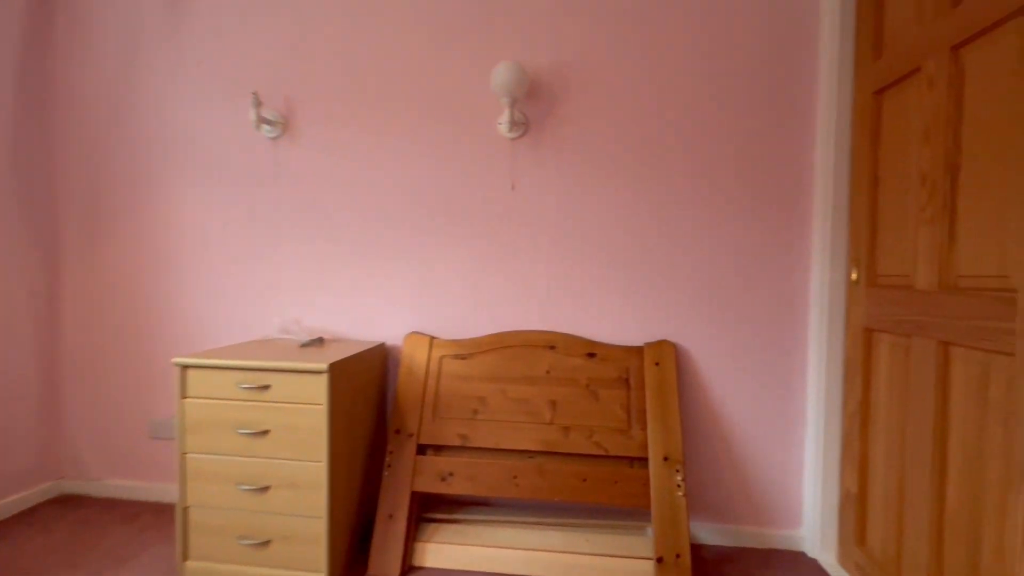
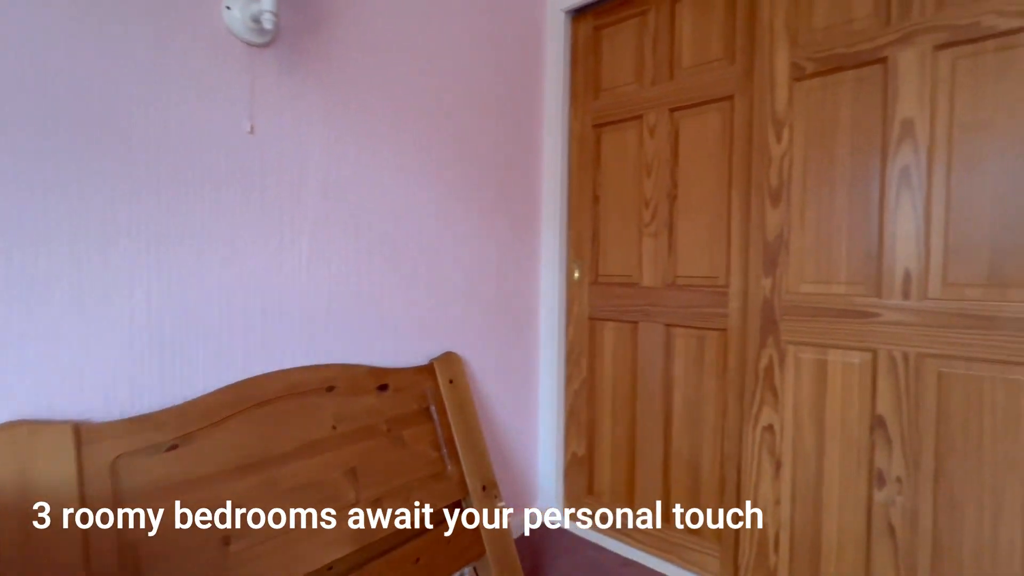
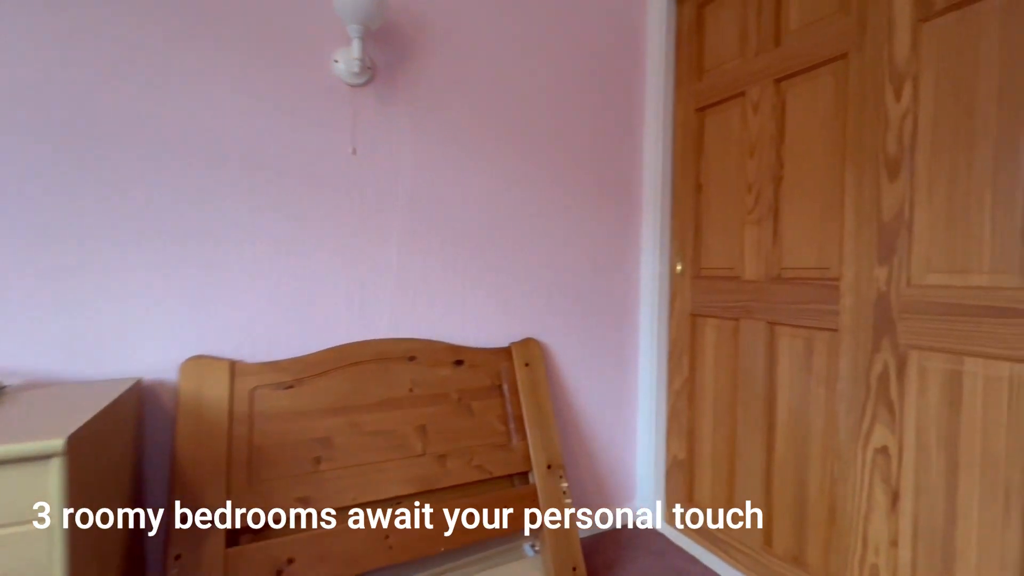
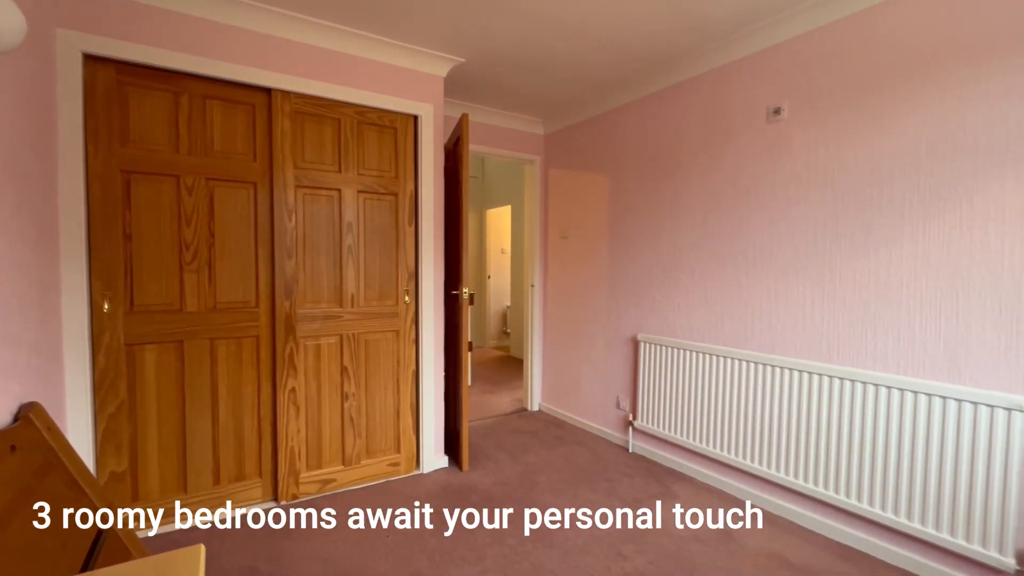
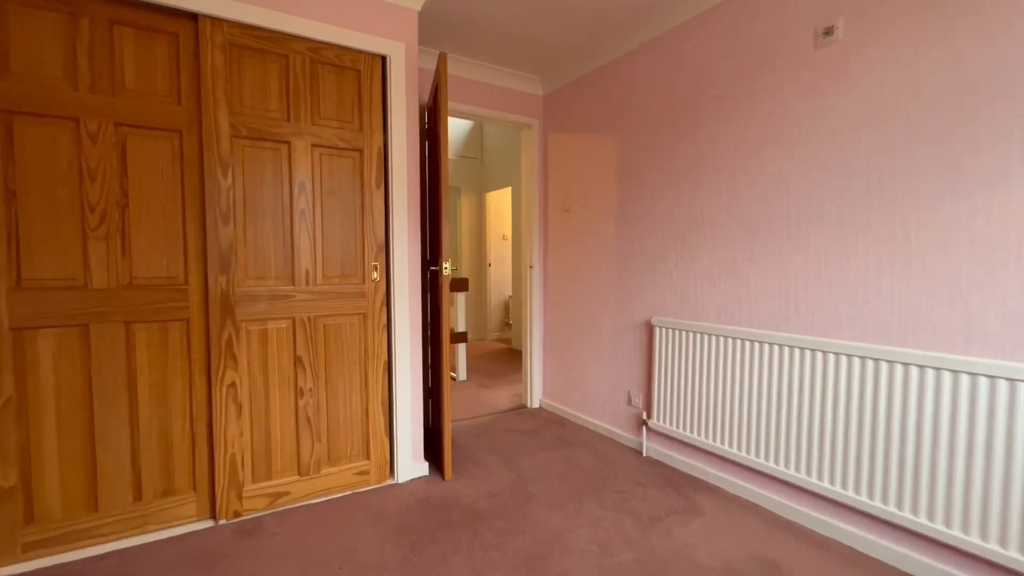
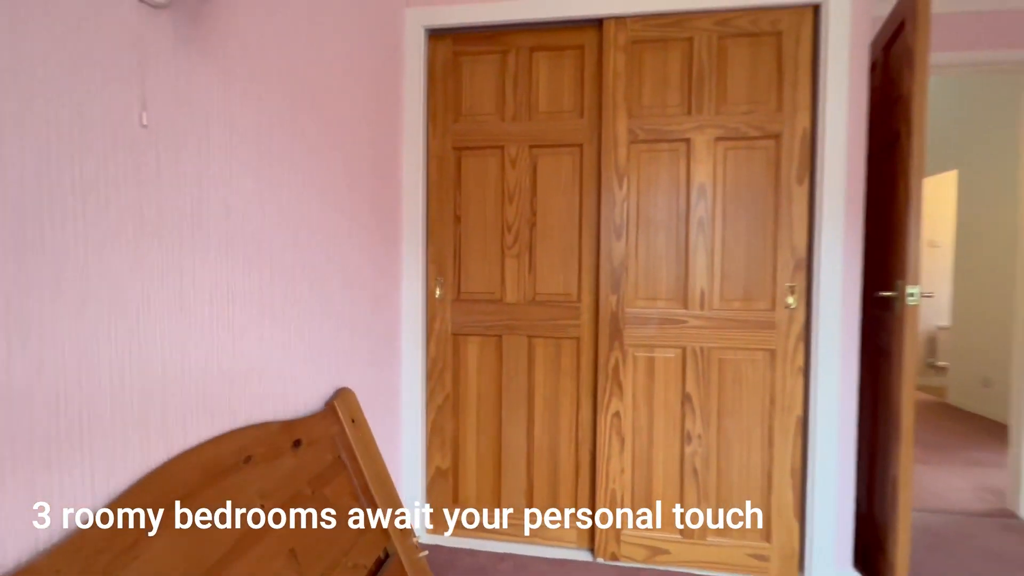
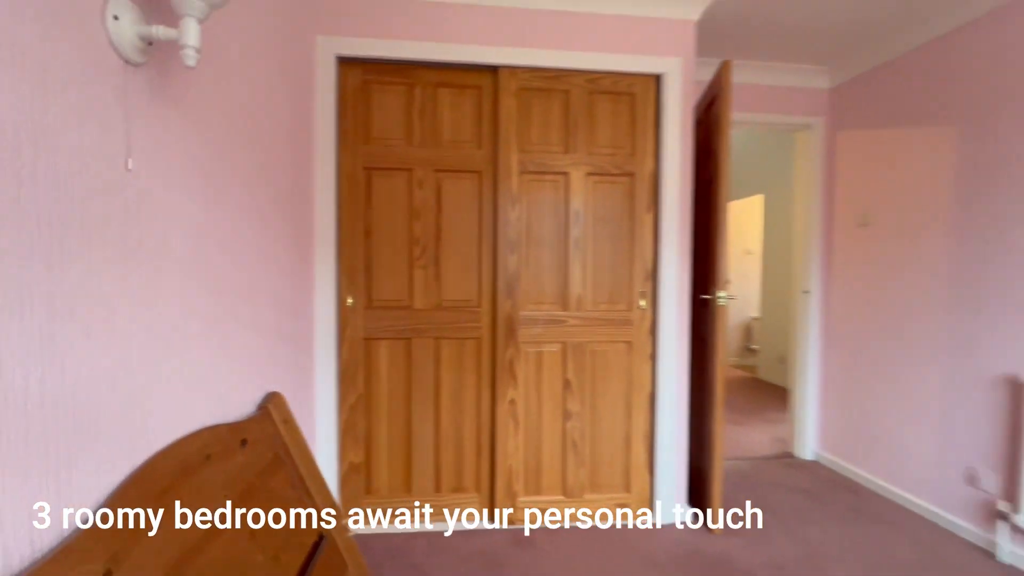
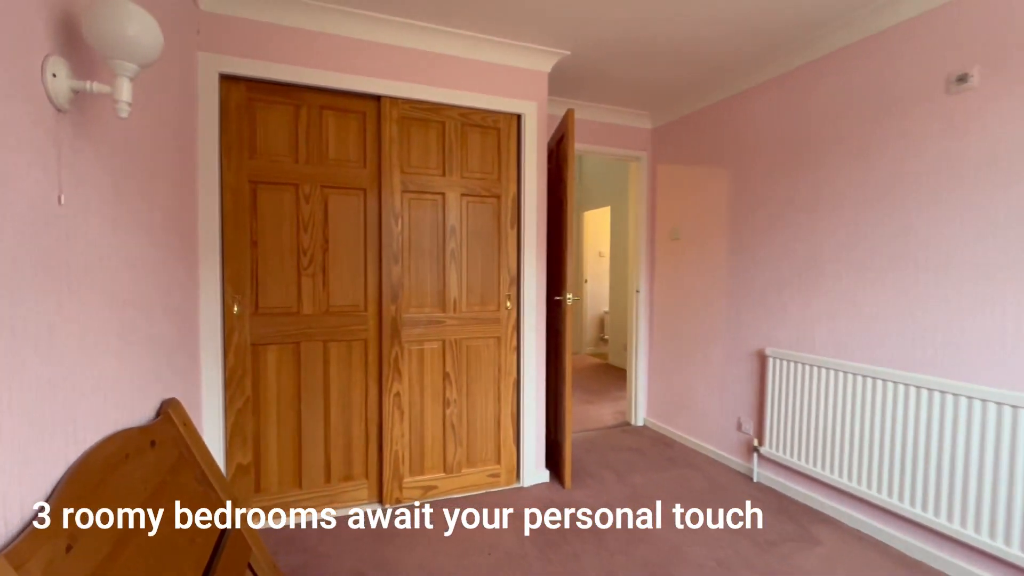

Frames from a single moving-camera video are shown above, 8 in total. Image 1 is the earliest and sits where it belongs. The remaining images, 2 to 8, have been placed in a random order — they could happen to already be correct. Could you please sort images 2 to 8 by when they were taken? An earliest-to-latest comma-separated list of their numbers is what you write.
3, 2, 6, 7, 8, 4, 5
